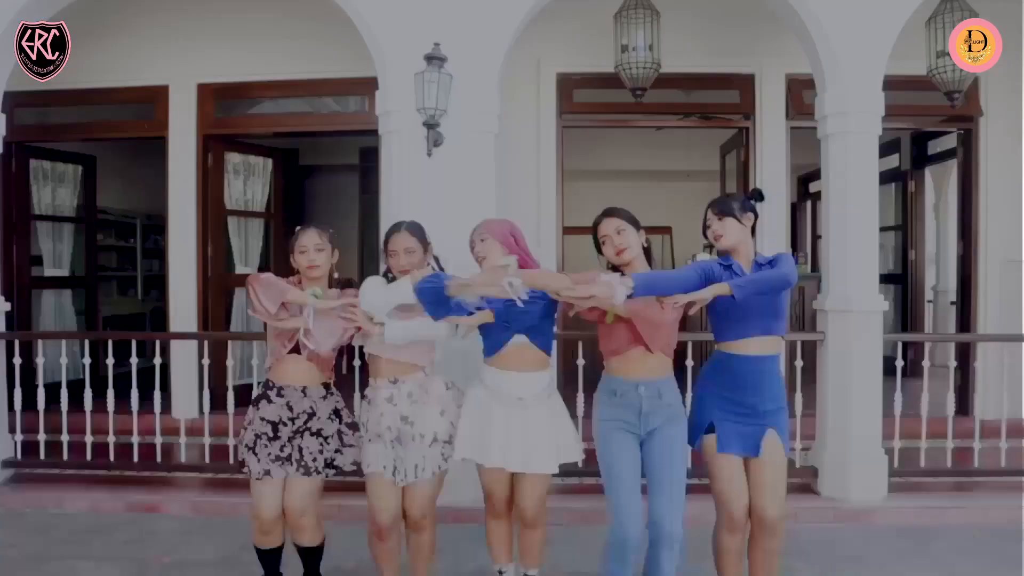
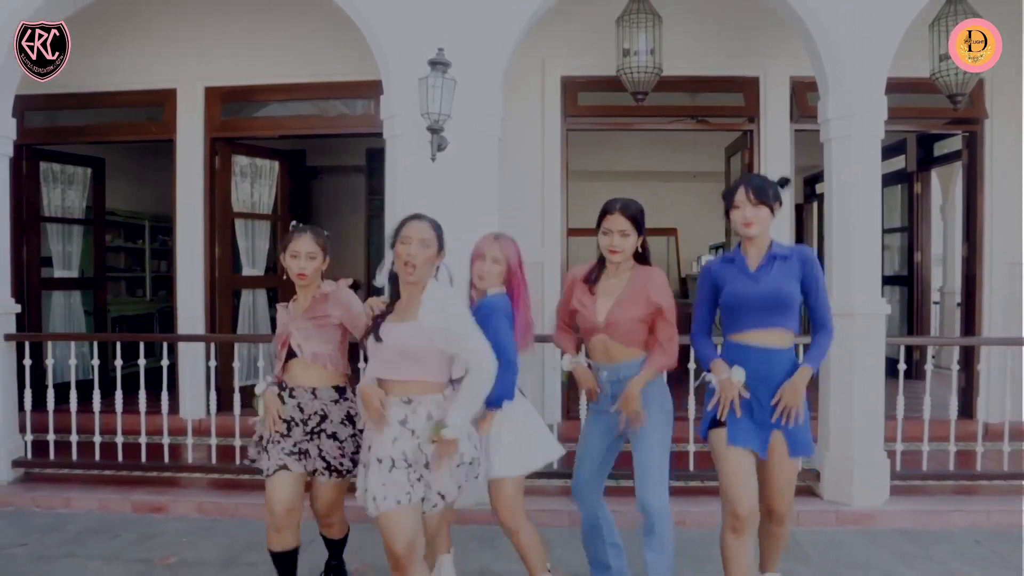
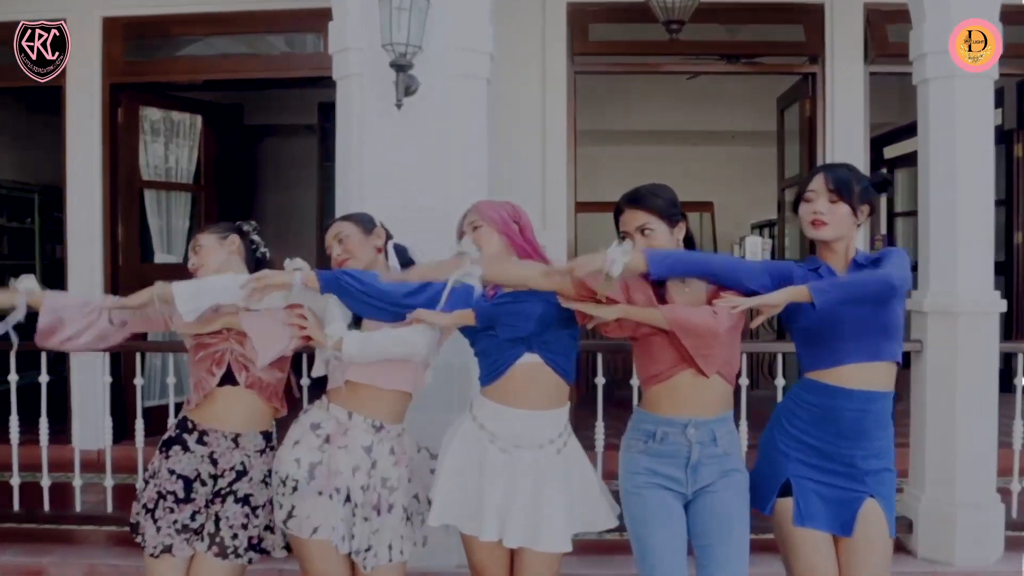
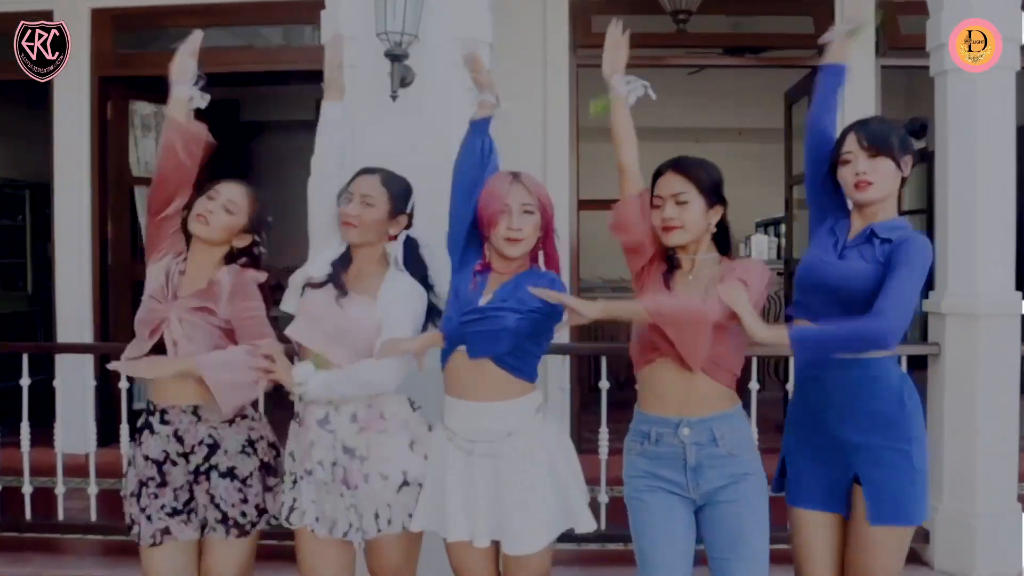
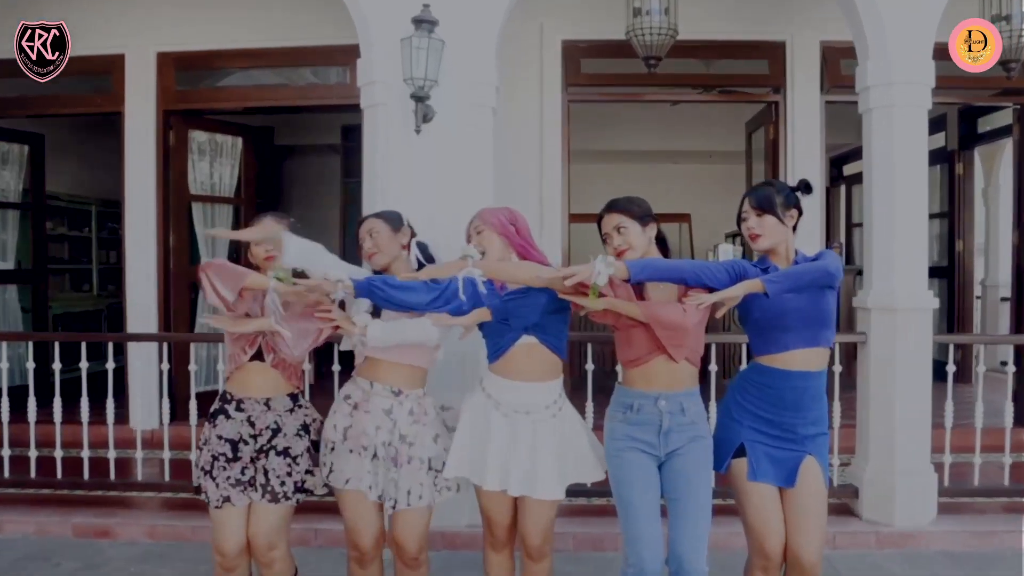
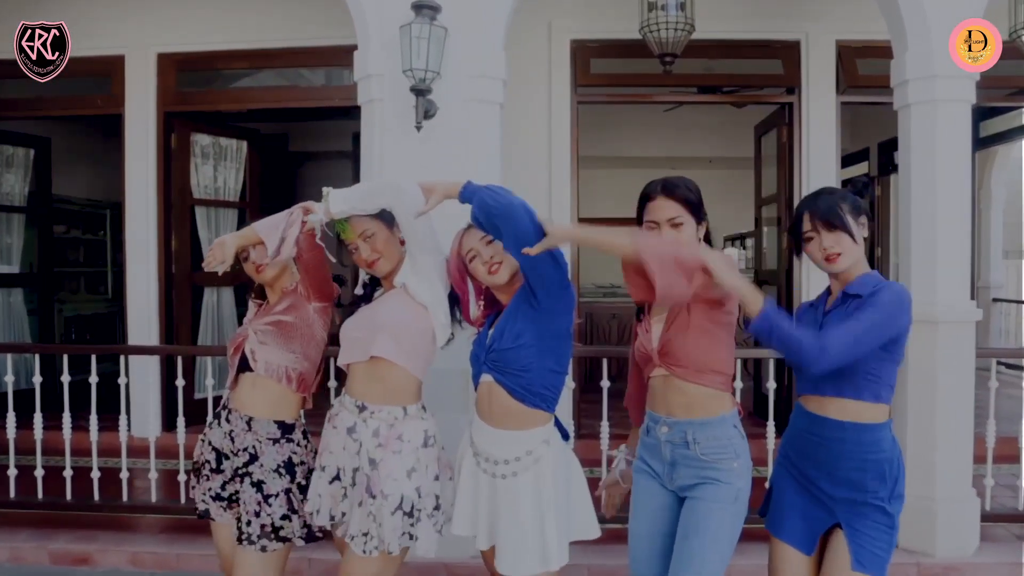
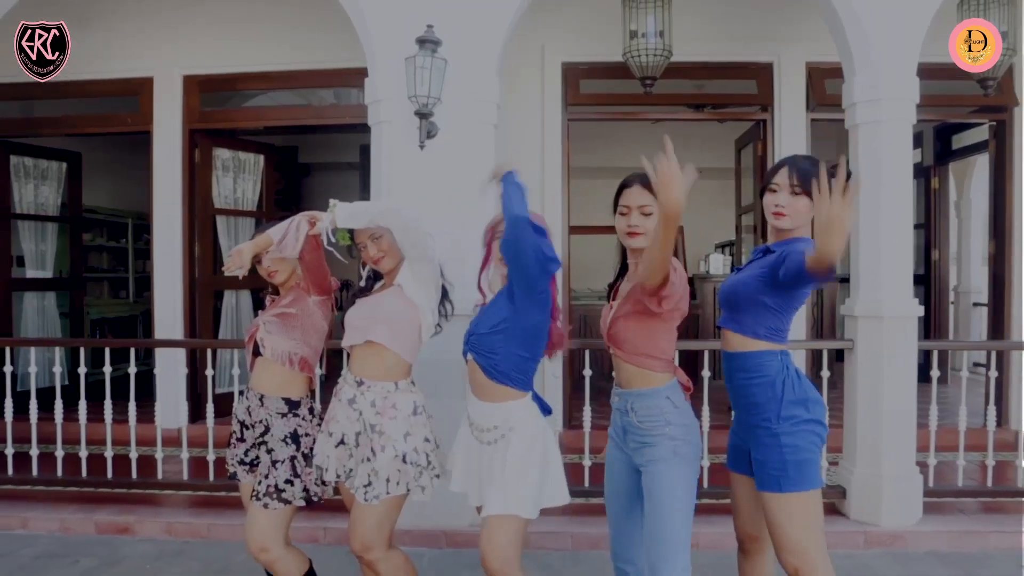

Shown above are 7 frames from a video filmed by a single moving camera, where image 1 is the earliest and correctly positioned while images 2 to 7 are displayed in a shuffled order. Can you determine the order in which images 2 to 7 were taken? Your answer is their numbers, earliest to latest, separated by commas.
5, 3, 4, 6, 7, 2
